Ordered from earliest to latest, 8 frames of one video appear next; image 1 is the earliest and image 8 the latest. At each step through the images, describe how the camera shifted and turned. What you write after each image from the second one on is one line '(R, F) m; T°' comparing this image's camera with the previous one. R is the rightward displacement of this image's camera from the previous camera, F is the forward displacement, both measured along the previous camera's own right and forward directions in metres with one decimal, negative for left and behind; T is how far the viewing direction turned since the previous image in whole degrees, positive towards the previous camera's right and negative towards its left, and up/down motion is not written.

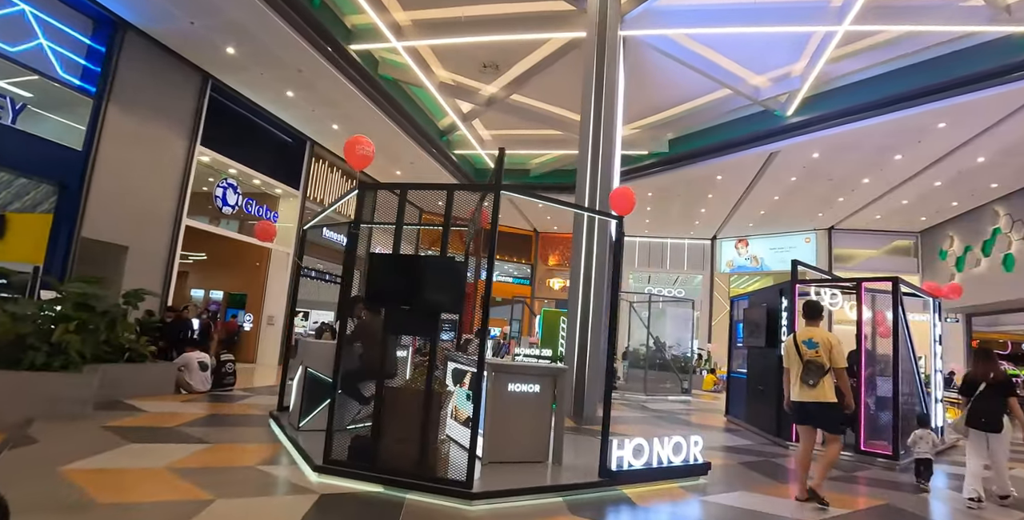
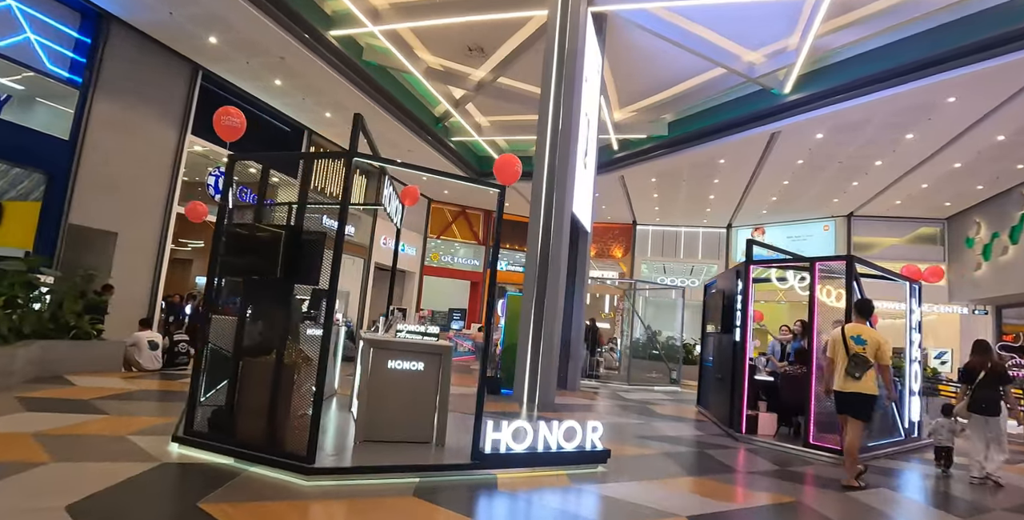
(+1.0, +0.2) m; -4°
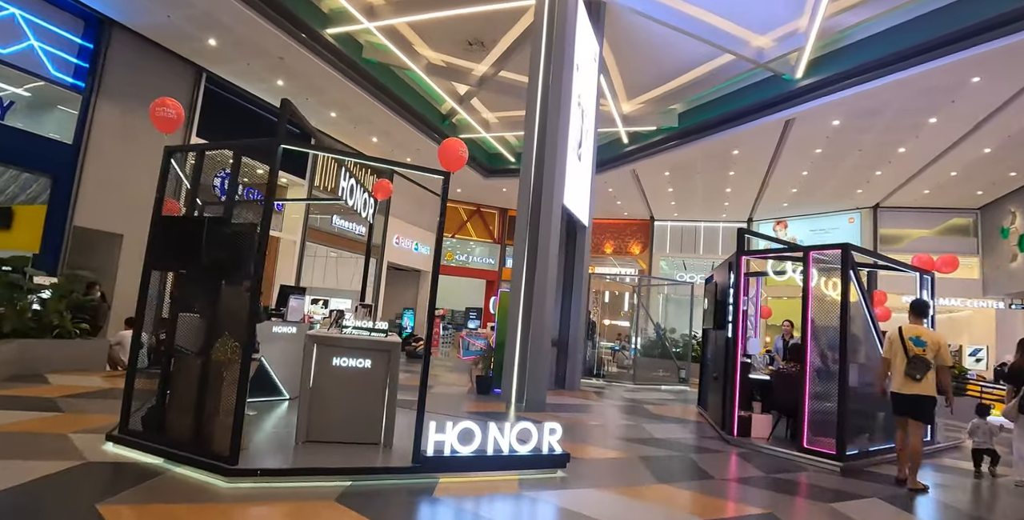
(+0.5, +0.2) m; -3°
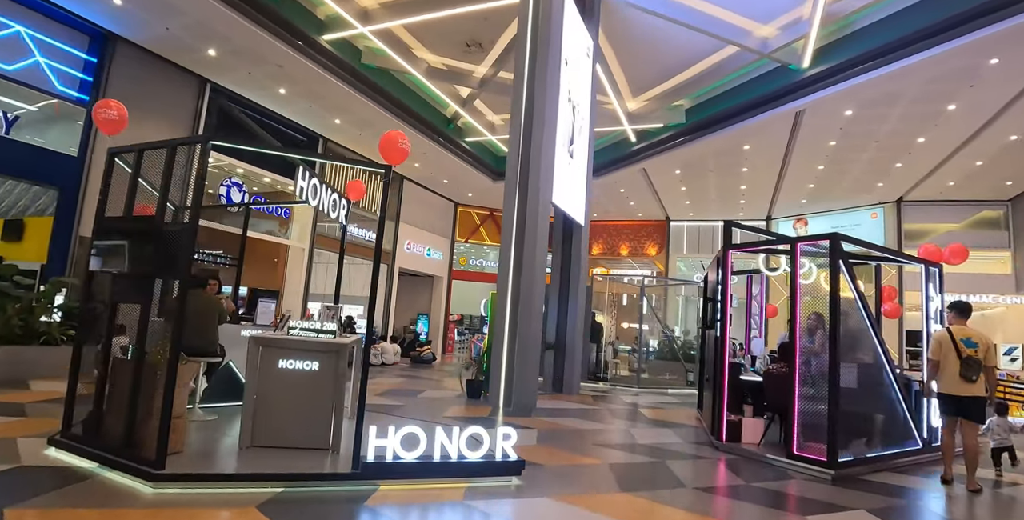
(+0.5, +0.2) m; -3°
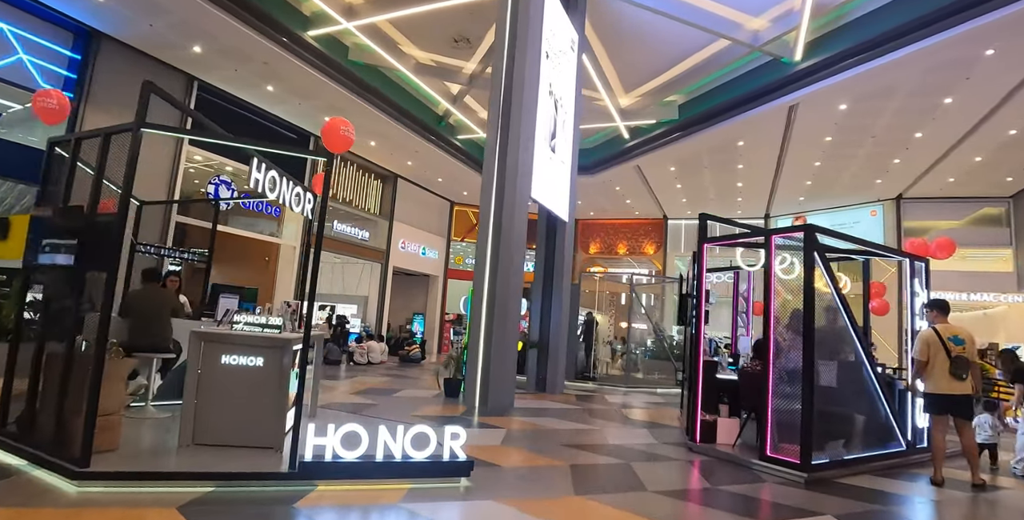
(+0.3, +0.1) m; -1°
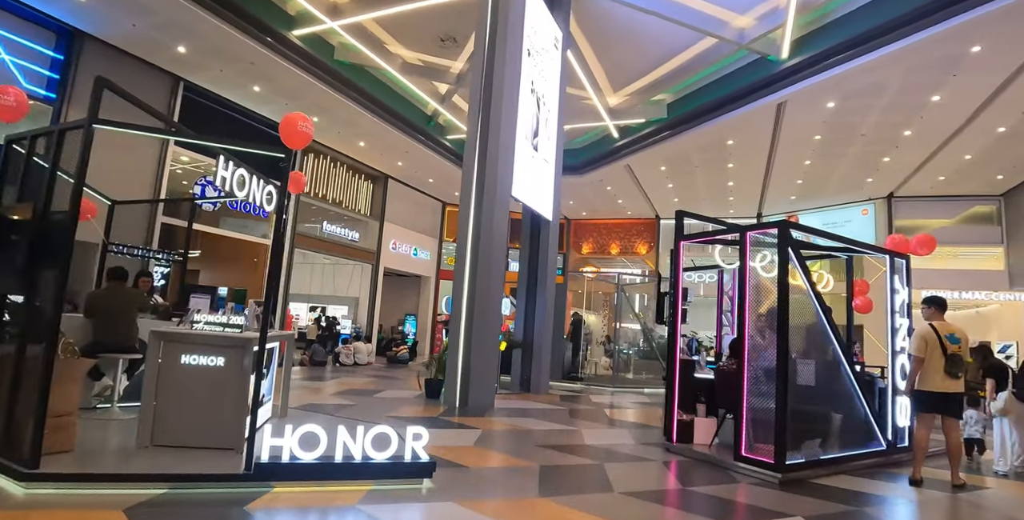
(+0.2, 0.0) m; 0°
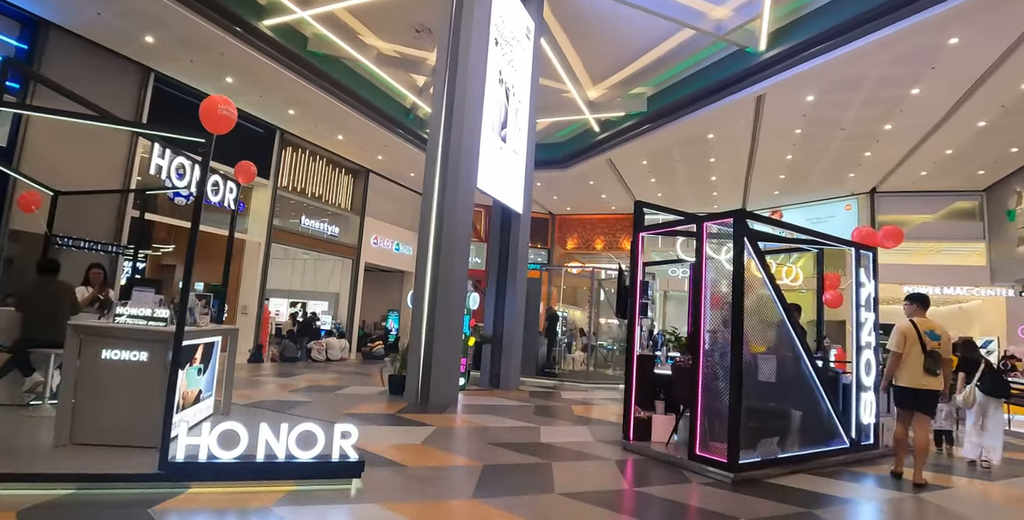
(+0.3, +0.1) m; +1°
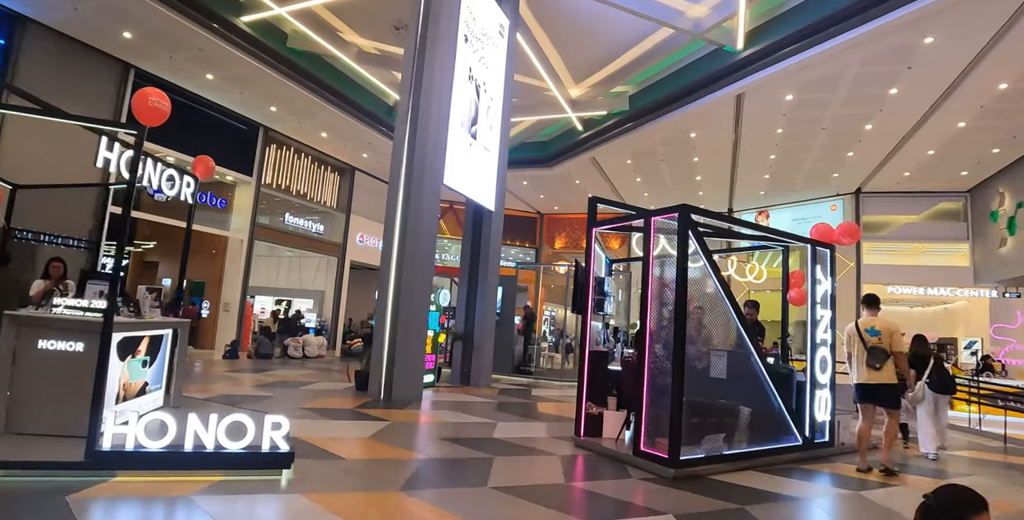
(+0.4, 0.0) m; 0°
